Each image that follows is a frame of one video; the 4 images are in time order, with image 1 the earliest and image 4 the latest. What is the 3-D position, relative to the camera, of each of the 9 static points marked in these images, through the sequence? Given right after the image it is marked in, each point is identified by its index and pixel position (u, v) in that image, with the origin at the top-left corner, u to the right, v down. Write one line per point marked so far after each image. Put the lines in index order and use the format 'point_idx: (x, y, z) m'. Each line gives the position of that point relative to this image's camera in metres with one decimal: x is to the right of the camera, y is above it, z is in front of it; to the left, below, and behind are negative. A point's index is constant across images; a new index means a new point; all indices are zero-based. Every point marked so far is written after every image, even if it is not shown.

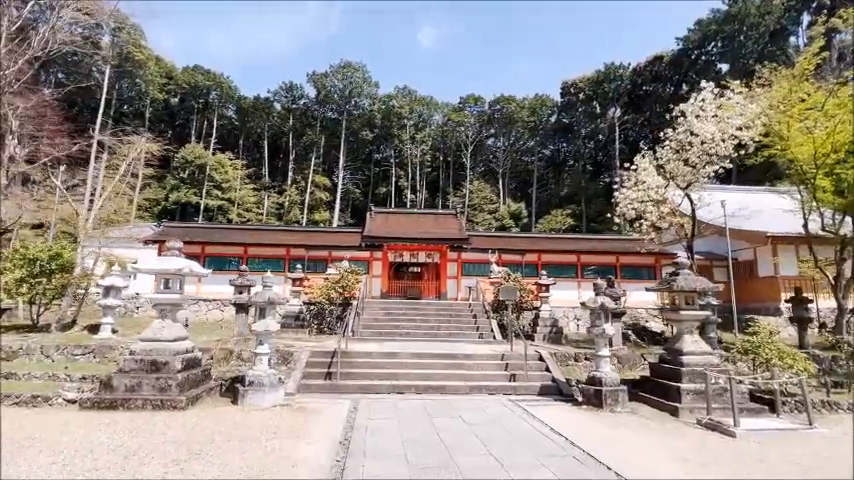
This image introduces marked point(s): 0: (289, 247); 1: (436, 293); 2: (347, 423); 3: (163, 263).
0: (-5.7, -0.3, +18.1) m
1: (+0.3, -2.2, +18.1) m
2: (-1.1, -2.6, +6.0) m
3: (-4.2, -0.4, +6.8) m
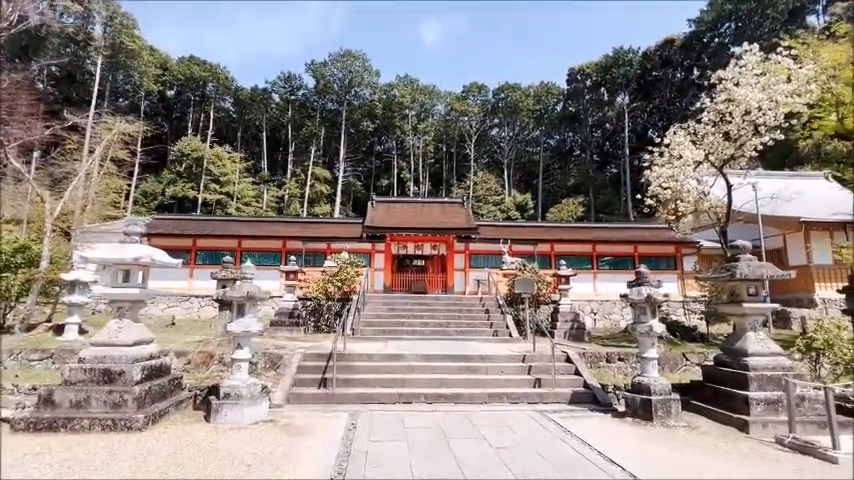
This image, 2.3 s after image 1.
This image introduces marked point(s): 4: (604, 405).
0: (-5.5, 0.0, +16.9) m
1: (+0.6, -1.8, +16.9) m
2: (-1.0, -2.3, +4.9) m
3: (-4.0, -0.2, +5.6) m
4: (+2.7, -2.5, +6.6) m
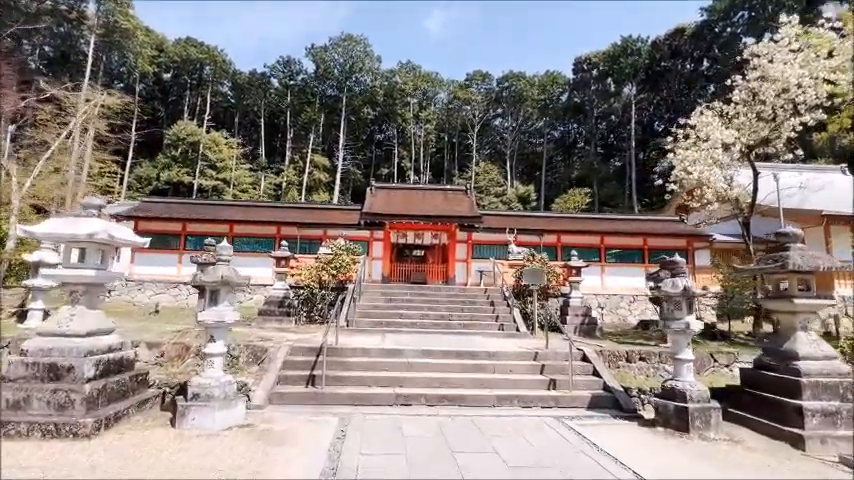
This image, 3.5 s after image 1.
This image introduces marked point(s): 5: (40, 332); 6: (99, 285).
0: (-5.4, +0.5, +16.1) m
1: (+0.6, -1.4, +16.2) m
2: (-0.9, -2.1, +4.1) m
3: (-4.0, +0.1, +4.8) m
4: (+2.7, -2.3, +5.8) m
5: (-4.1, -1.0, +4.7) m
6: (-3.8, -0.5, +5.1) m
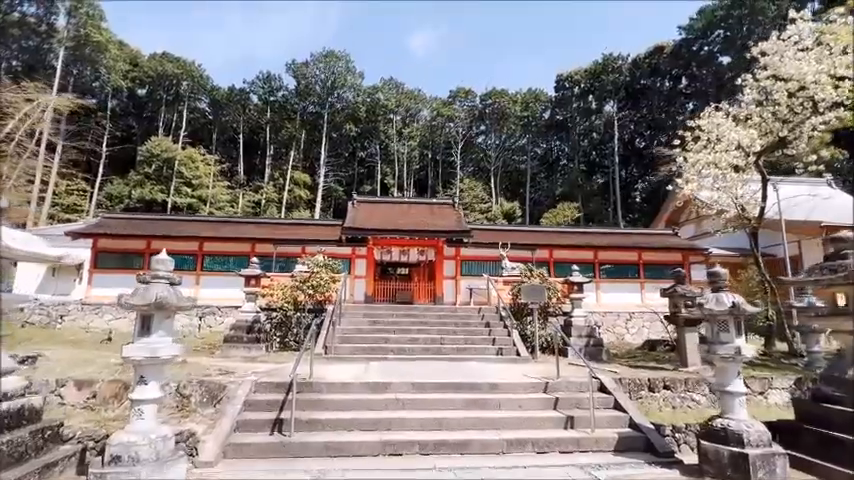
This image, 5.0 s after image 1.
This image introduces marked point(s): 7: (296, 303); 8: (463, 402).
0: (-5.9, -0.1, +14.9) m
1: (+0.1, -2.0, +15.1) m
2: (-0.9, -2.1, +2.9) m
3: (-4.0, 0.0, +3.7) m
4: (+2.6, -2.4, +4.8) m
5: (-4.2, -1.1, +3.4) m
6: (-3.9, -0.6, +3.9) m
7: (-3.0, -1.4, +10.0) m
8: (+0.5, -2.1, +5.7) m
